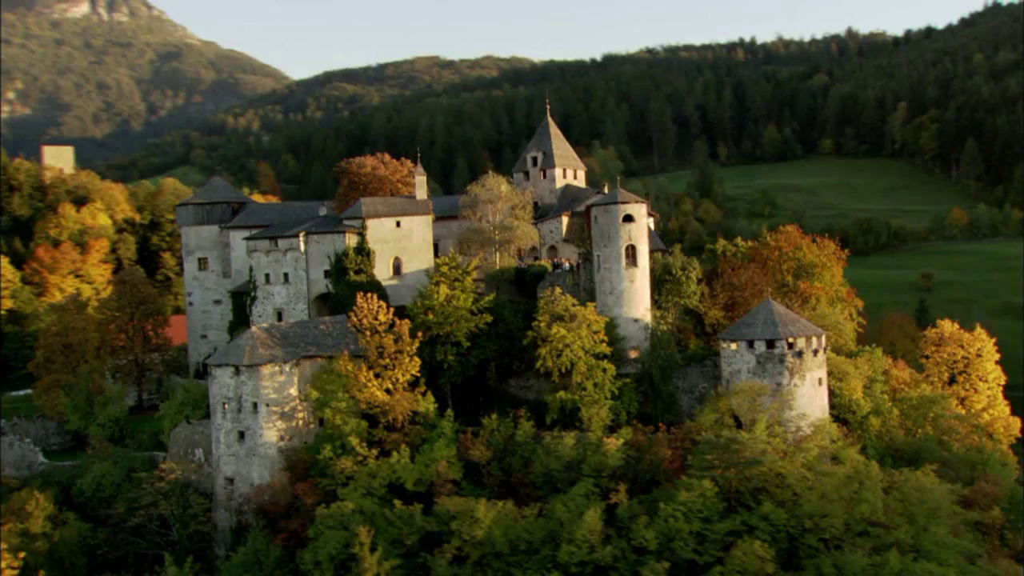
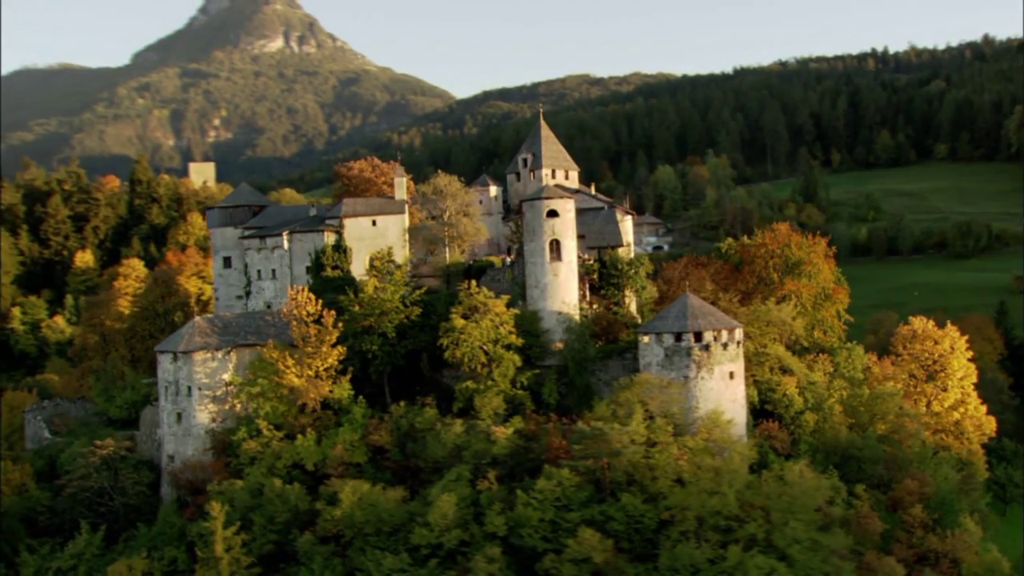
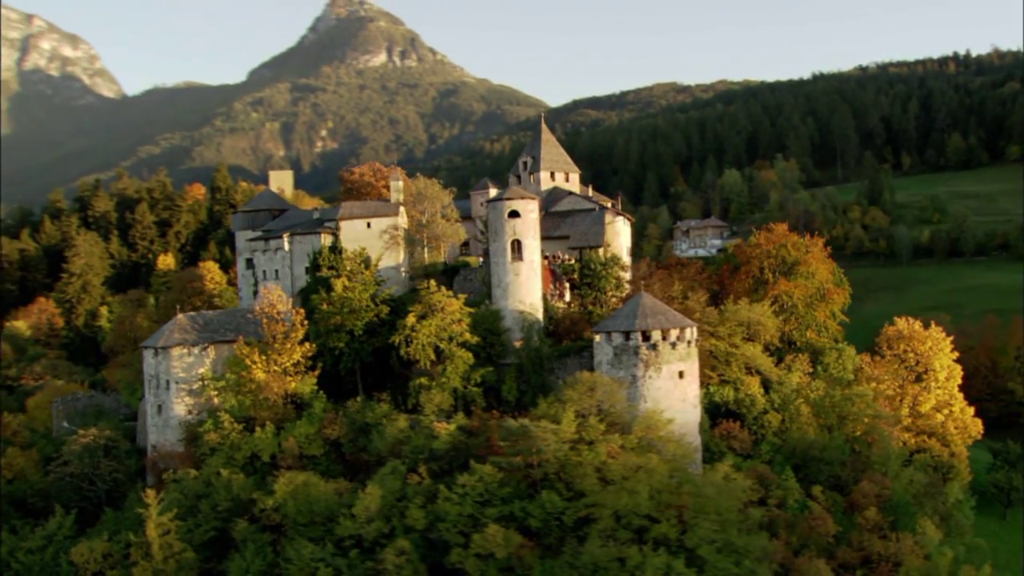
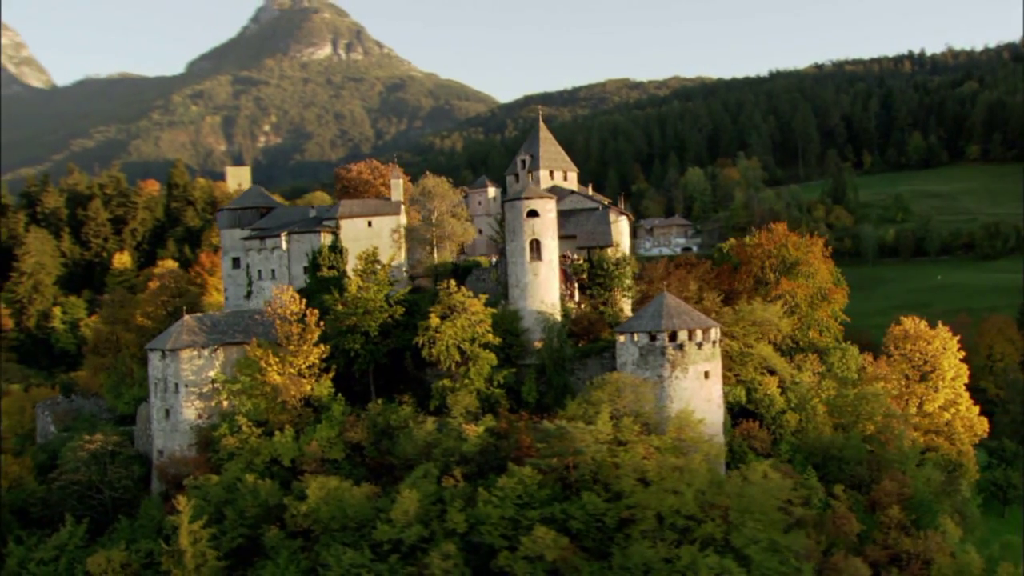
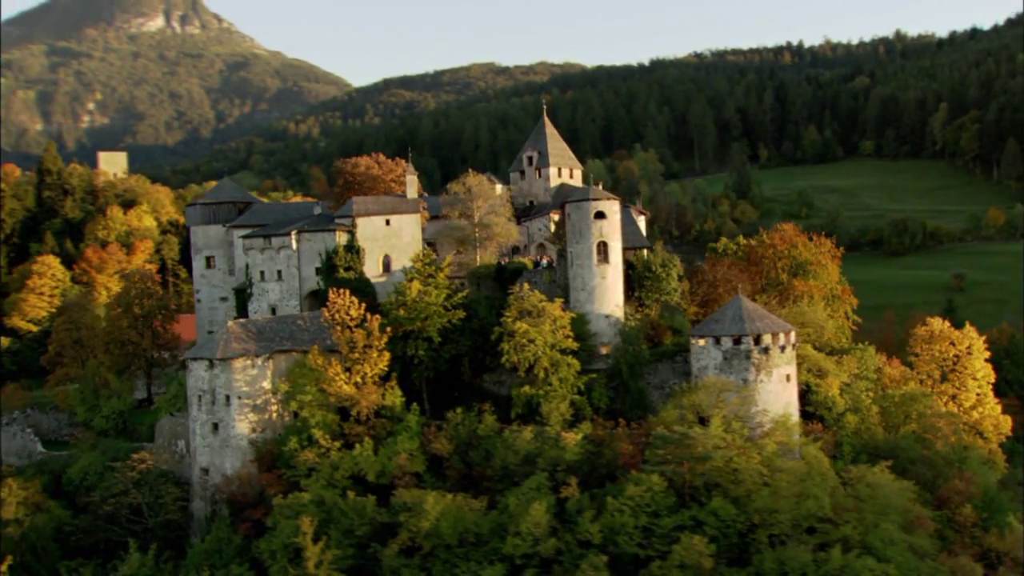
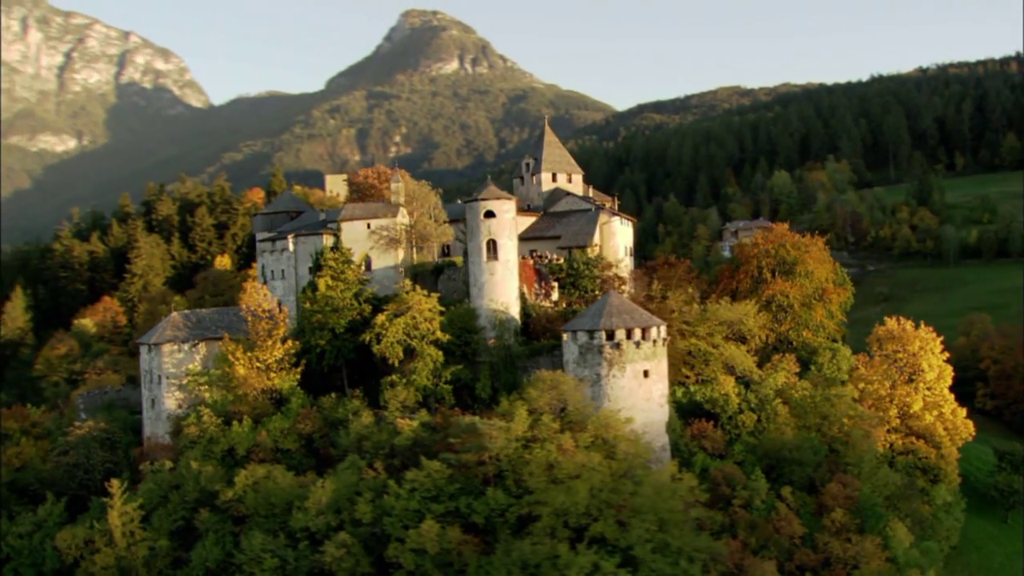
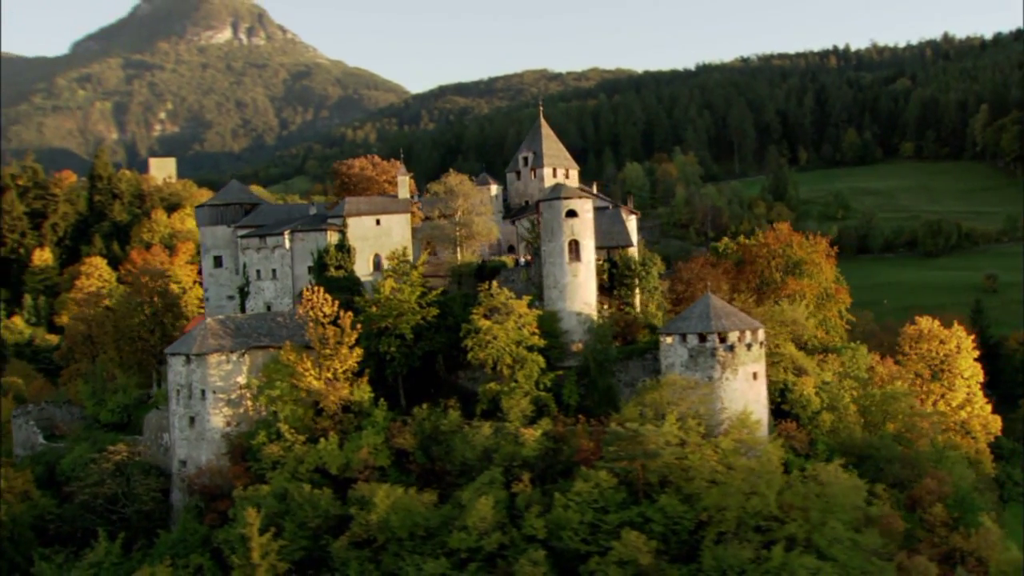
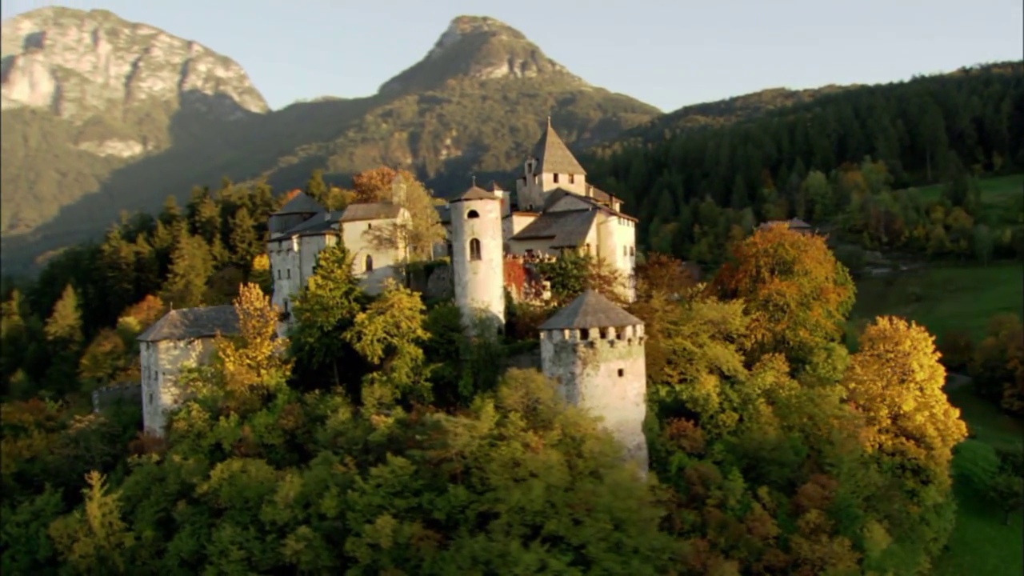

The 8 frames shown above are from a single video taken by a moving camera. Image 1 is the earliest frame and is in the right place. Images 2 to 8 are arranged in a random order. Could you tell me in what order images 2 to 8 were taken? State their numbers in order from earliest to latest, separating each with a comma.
5, 7, 2, 4, 3, 6, 8
